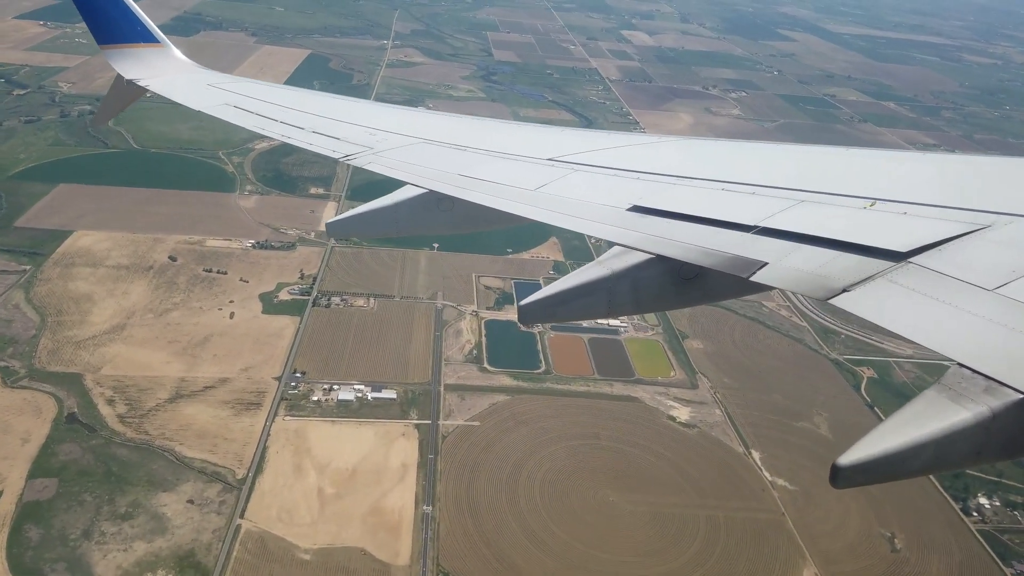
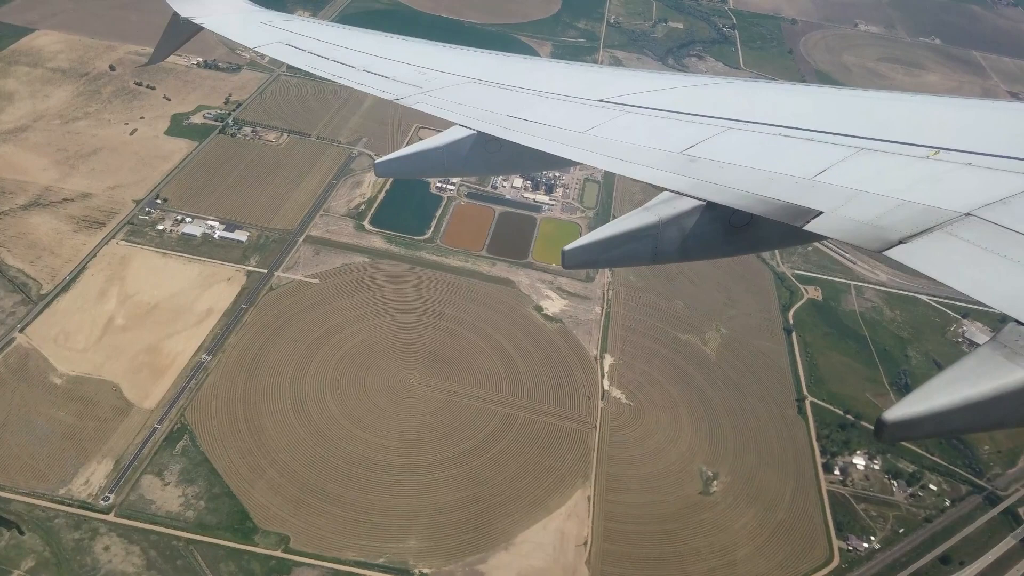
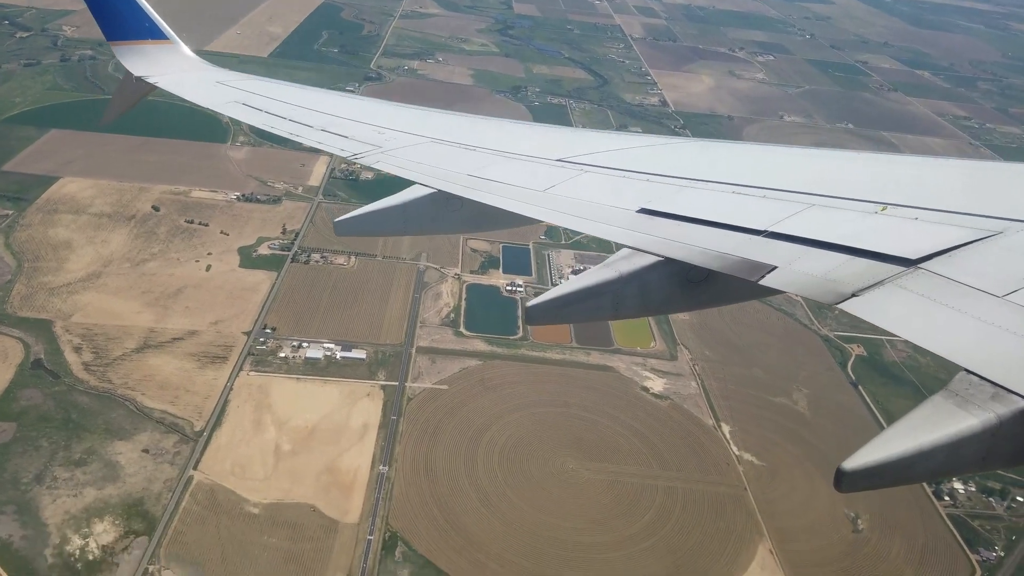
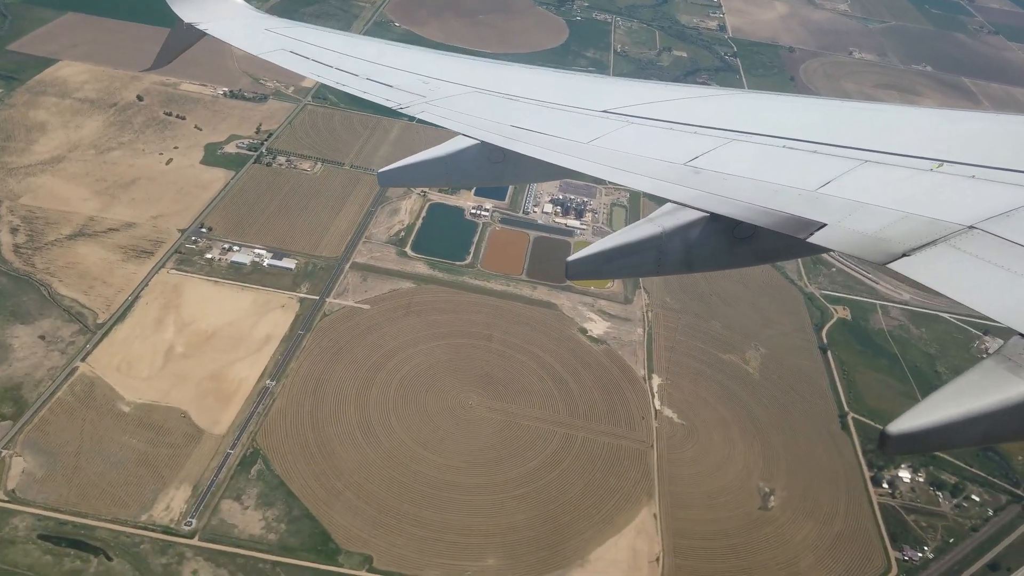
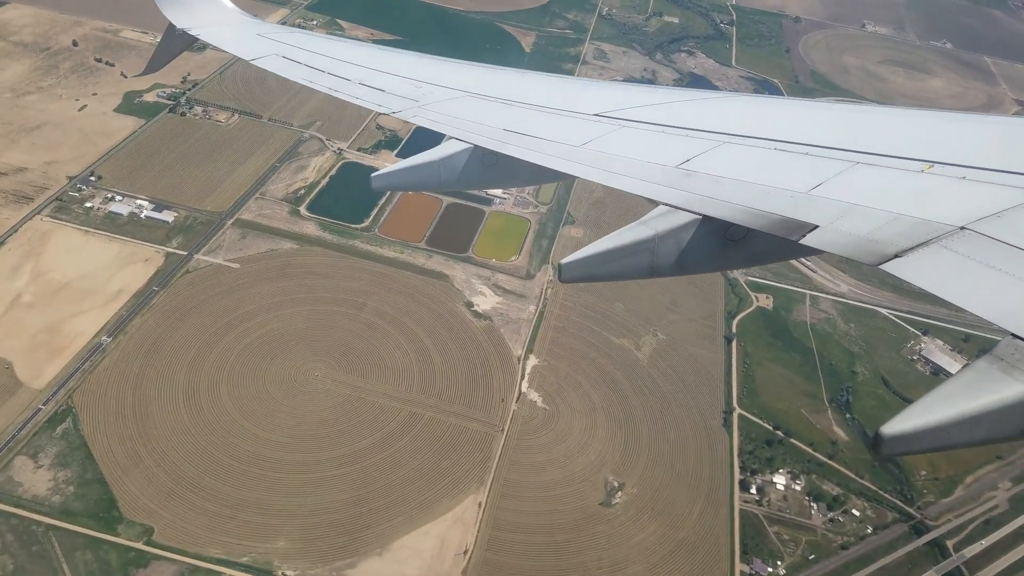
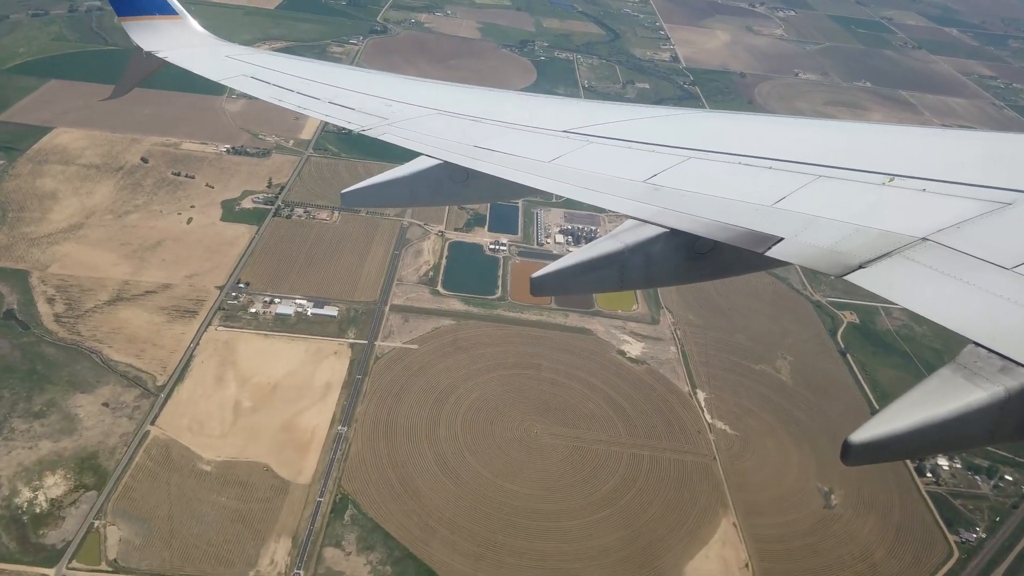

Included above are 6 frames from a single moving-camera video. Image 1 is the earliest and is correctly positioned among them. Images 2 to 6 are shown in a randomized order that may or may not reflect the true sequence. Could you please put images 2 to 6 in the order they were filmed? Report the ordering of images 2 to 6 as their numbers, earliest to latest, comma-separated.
3, 6, 4, 2, 5
